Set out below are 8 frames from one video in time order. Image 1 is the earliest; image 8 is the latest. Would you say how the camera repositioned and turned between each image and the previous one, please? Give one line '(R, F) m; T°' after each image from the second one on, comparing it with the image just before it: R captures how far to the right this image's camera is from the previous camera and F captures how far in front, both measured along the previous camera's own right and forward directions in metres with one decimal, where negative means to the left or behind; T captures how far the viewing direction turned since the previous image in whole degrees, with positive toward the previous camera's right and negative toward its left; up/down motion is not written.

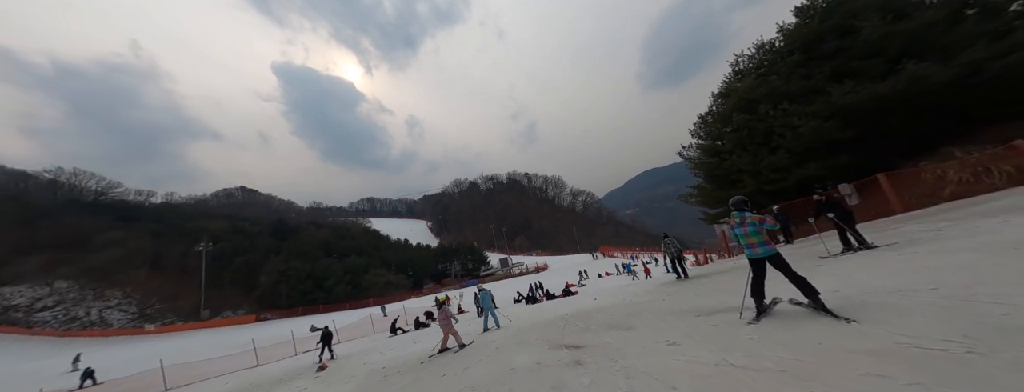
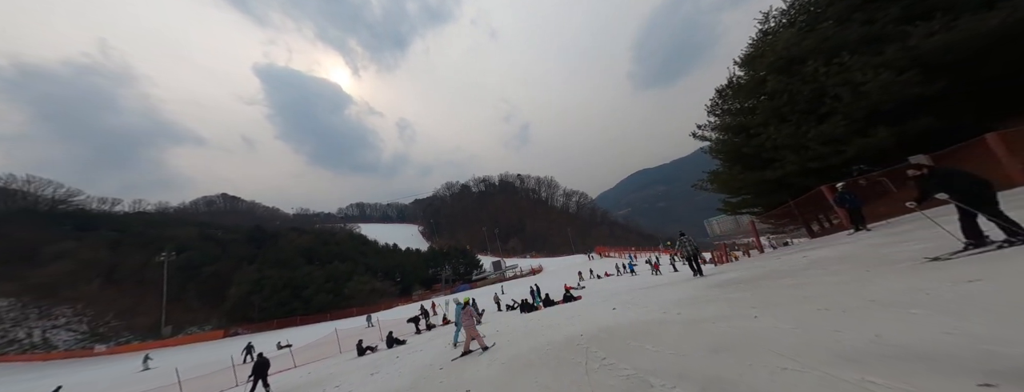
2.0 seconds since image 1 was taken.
(+0.1, +3.4) m; +1°
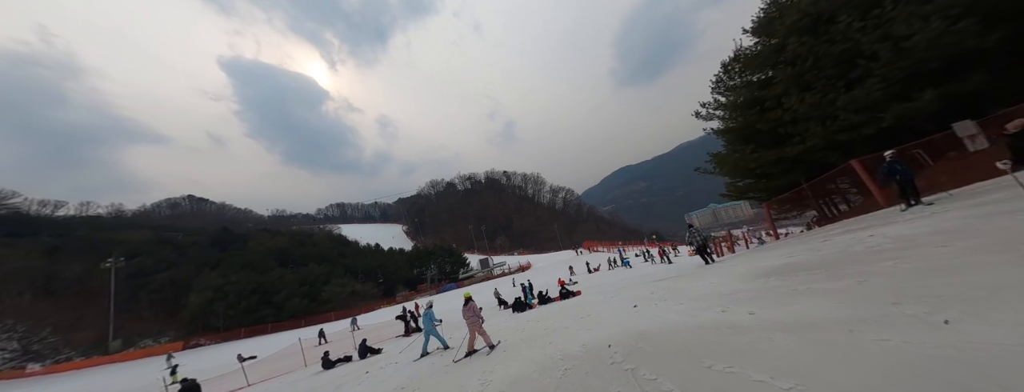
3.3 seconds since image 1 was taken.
(-0.2, +2.1) m; +3°
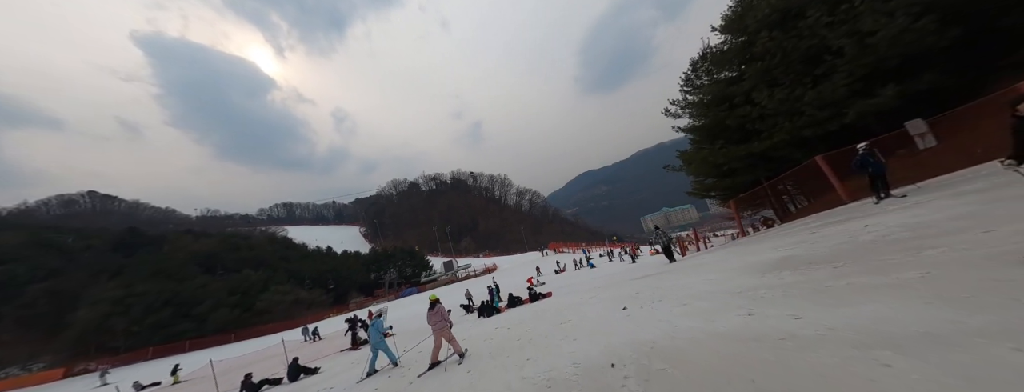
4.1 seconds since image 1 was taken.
(-0.1, +1.2) m; +6°
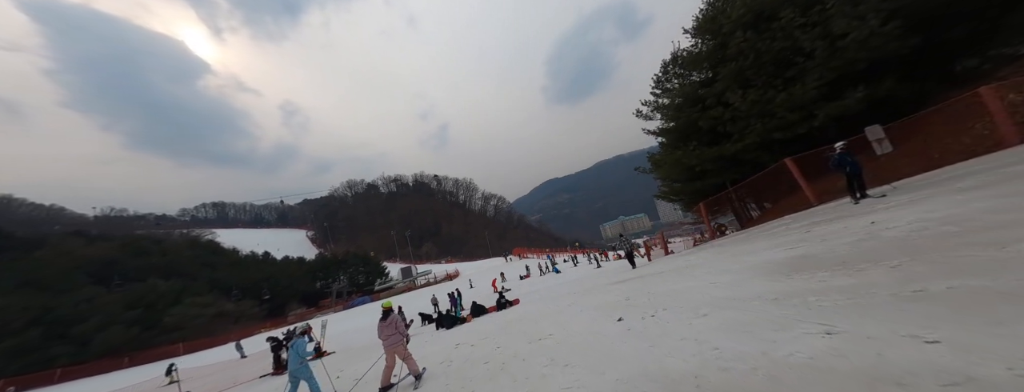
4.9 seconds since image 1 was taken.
(-0.1, +1.3) m; +6°
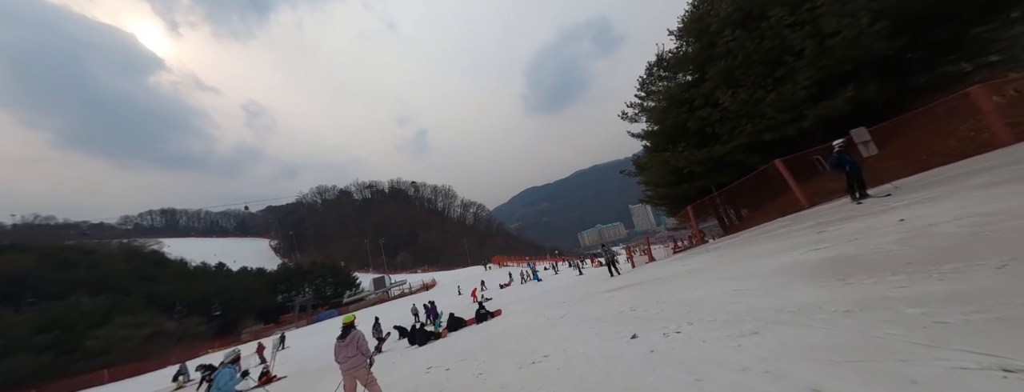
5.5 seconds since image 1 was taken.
(-0.1, +1.0) m; +4°
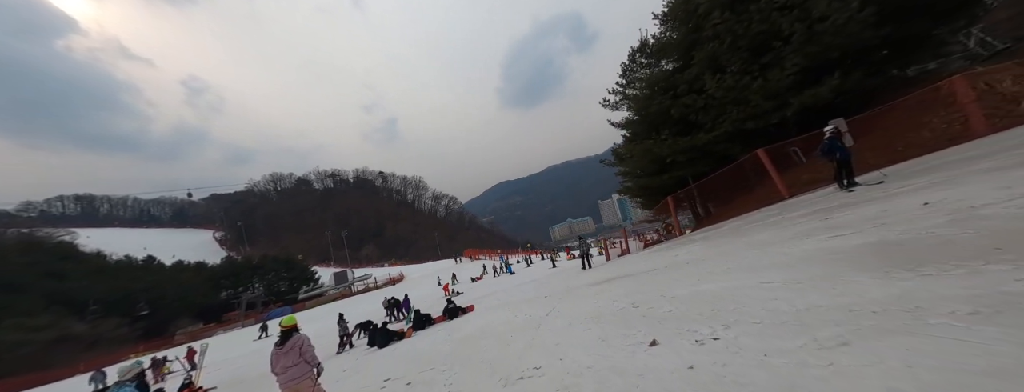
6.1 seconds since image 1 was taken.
(-0.1, +1.0) m; +5°
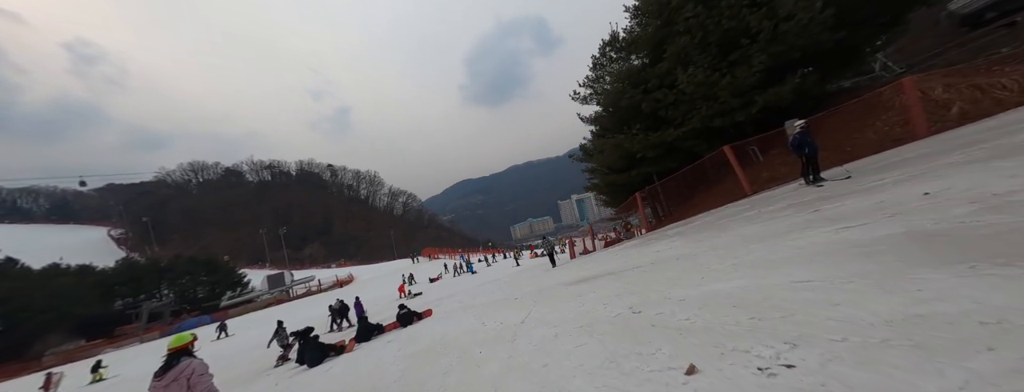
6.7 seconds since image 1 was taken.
(-0.2, +1.1) m; +7°
